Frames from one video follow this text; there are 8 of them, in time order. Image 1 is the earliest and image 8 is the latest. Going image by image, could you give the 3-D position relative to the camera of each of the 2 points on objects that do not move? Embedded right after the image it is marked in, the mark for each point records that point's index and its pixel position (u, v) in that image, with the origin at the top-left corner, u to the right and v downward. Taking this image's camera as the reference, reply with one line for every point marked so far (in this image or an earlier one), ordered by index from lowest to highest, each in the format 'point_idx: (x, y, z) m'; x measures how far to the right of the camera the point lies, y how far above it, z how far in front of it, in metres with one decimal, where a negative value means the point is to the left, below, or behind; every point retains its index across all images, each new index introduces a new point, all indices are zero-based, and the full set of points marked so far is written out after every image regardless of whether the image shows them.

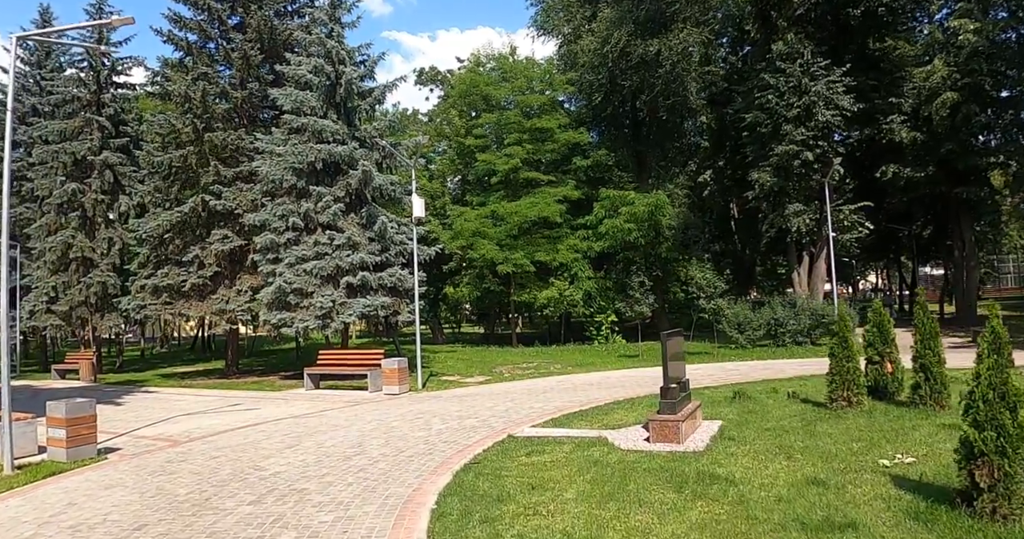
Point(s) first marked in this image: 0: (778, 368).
0: (+6.2, -2.3, +16.3) m
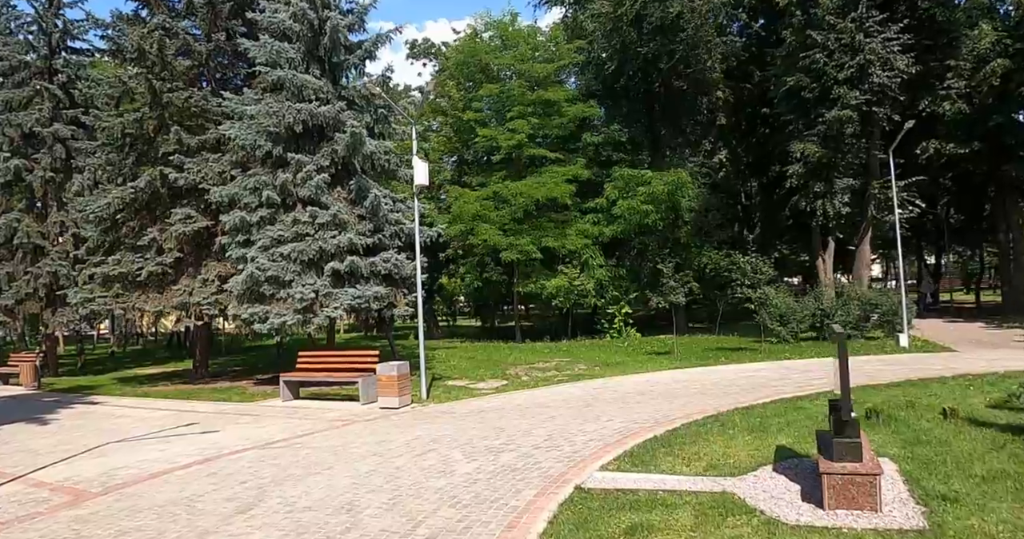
0: (+6.7, -2.0, +13.4) m
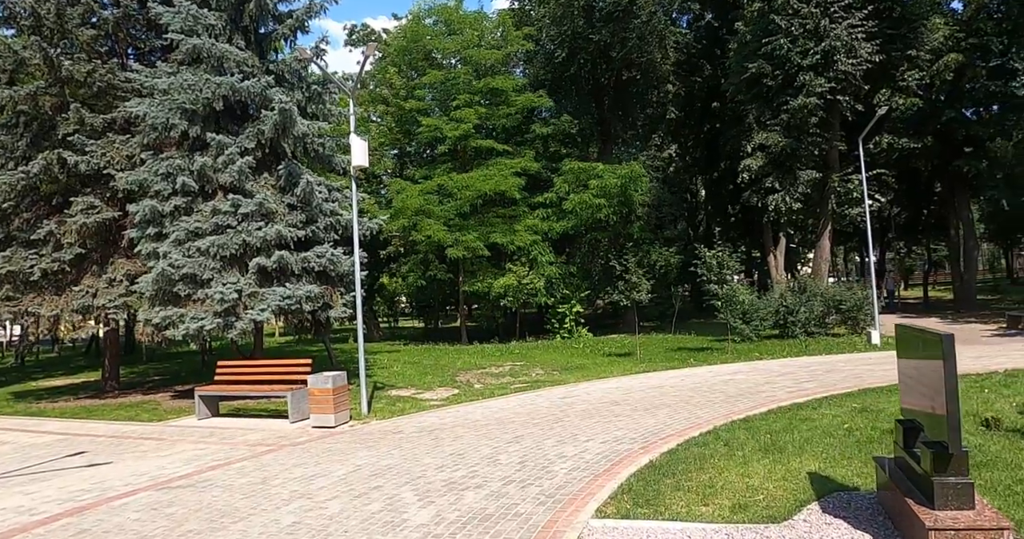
0: (+5.9, -1.8, +12.3) m
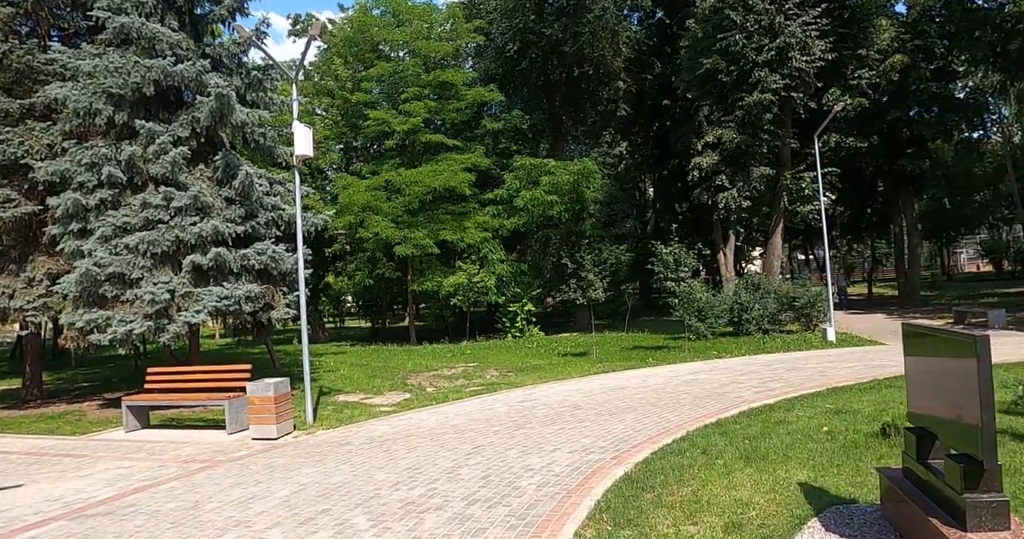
0: (+5.1, -1.8, +12.2) m
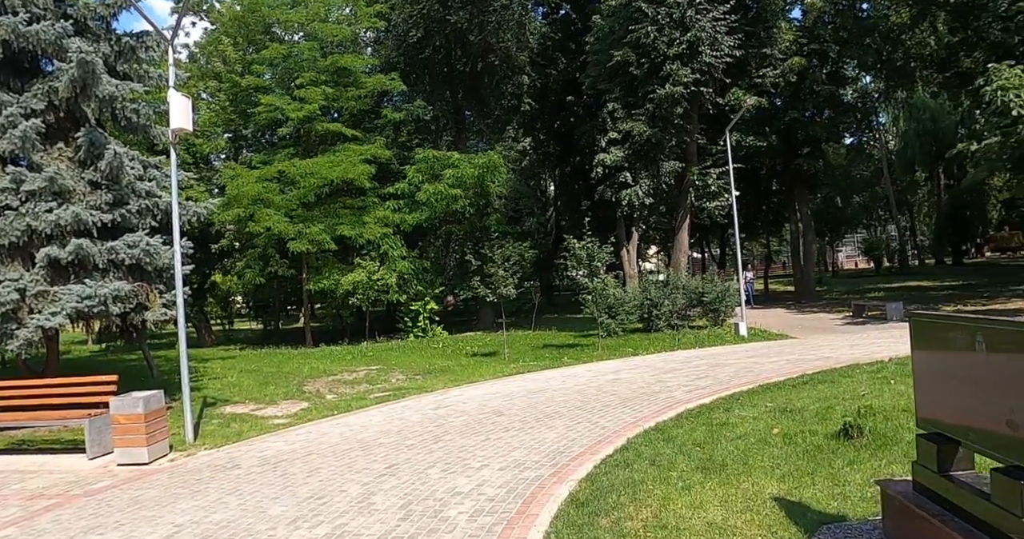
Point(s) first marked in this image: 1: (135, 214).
0: (+3.7, -1.6, +11.9) m
1: (-6.9, +1.0, +12.7) m
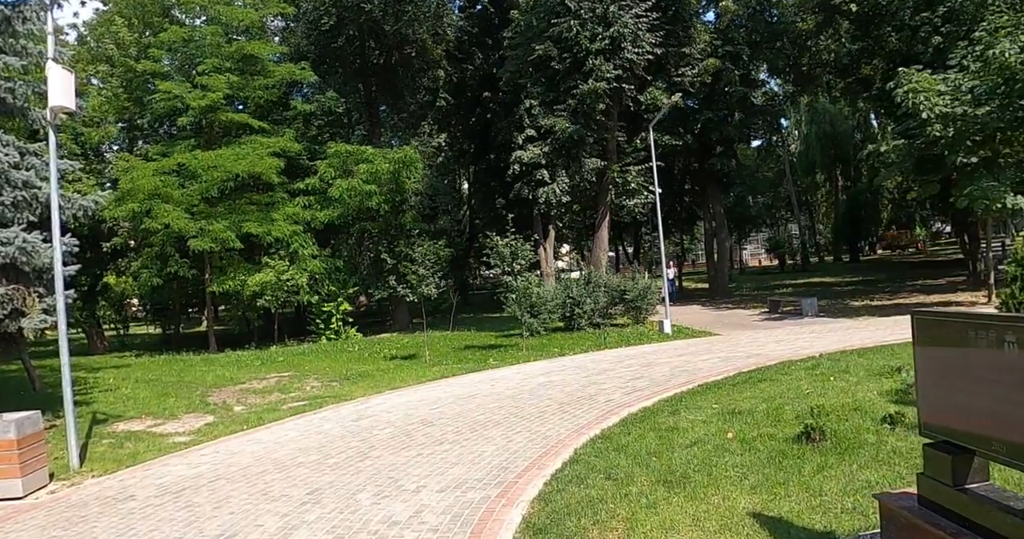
0: (+2.4, -1.6, +11.7) m
1: (-8.2, +1.0, +11.2) m
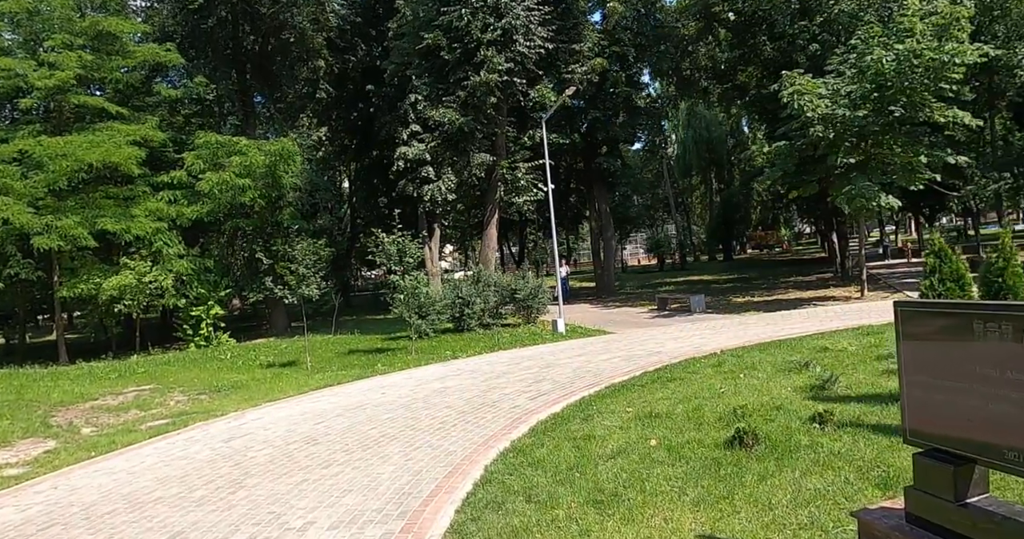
0: (+0.7, -1.6, +11.3) m
1: (-9.7, +1.0, +8.9) m
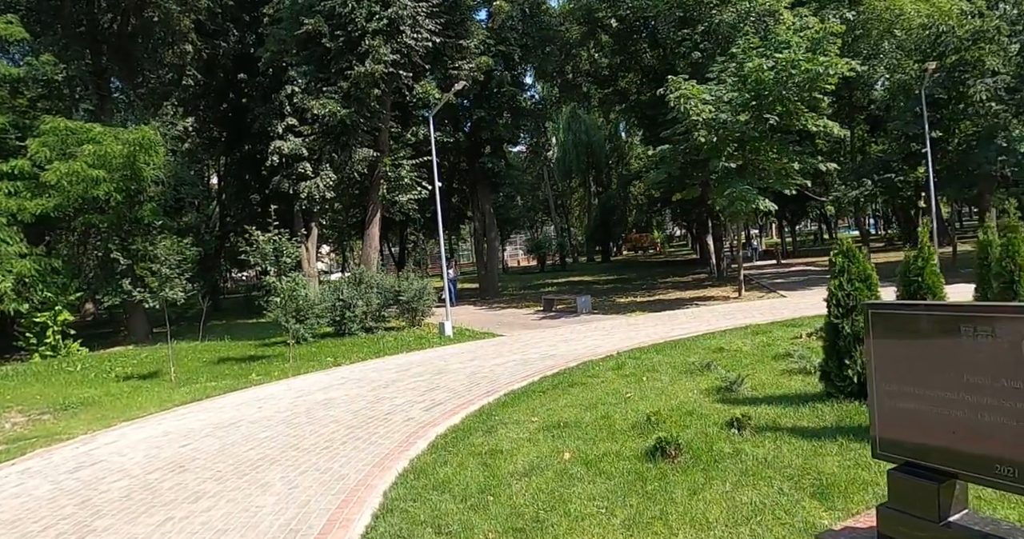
0: (-1.0, -1.6, +10.8) m
1: (-10.8, +1.0, +6.7) m
